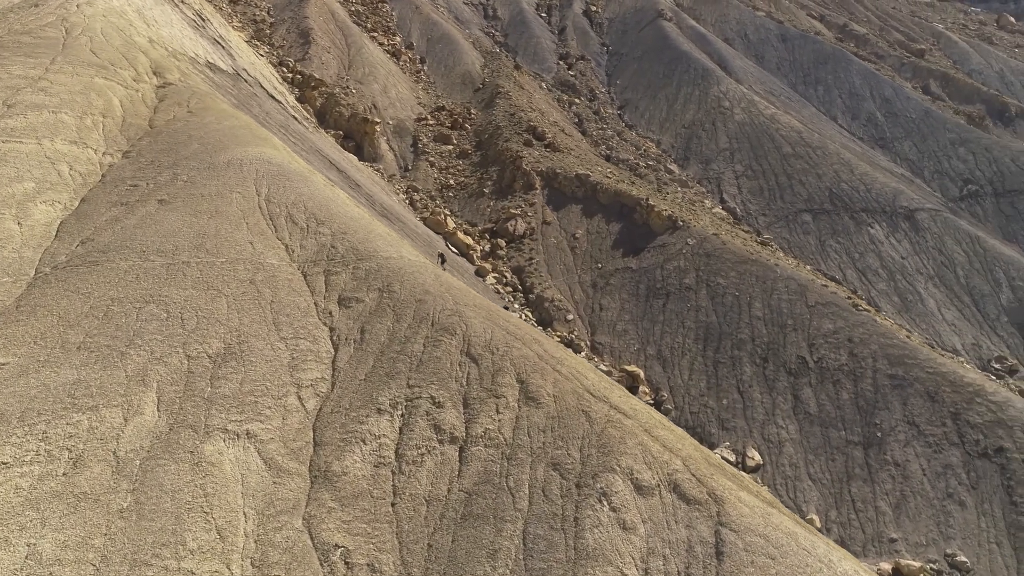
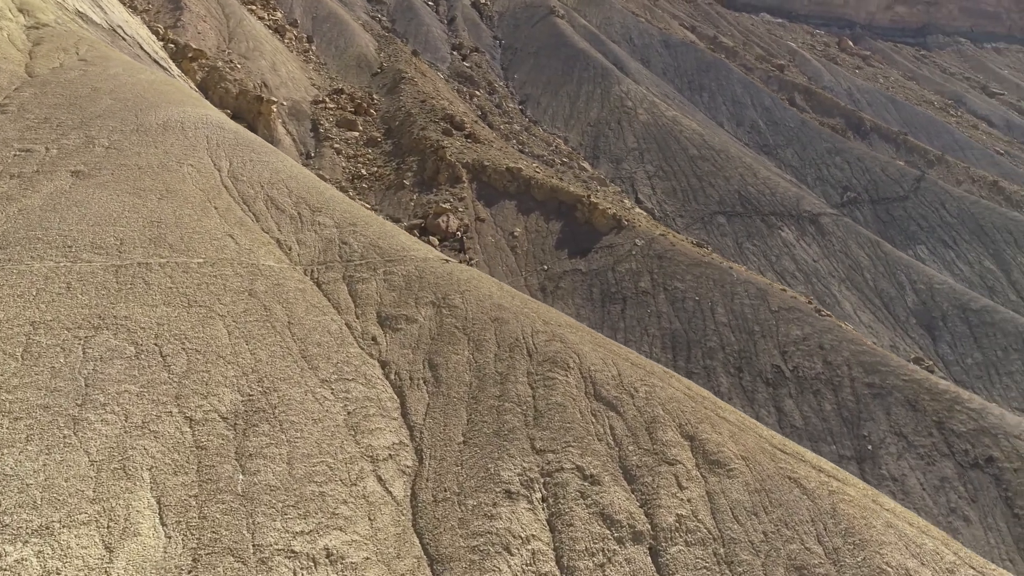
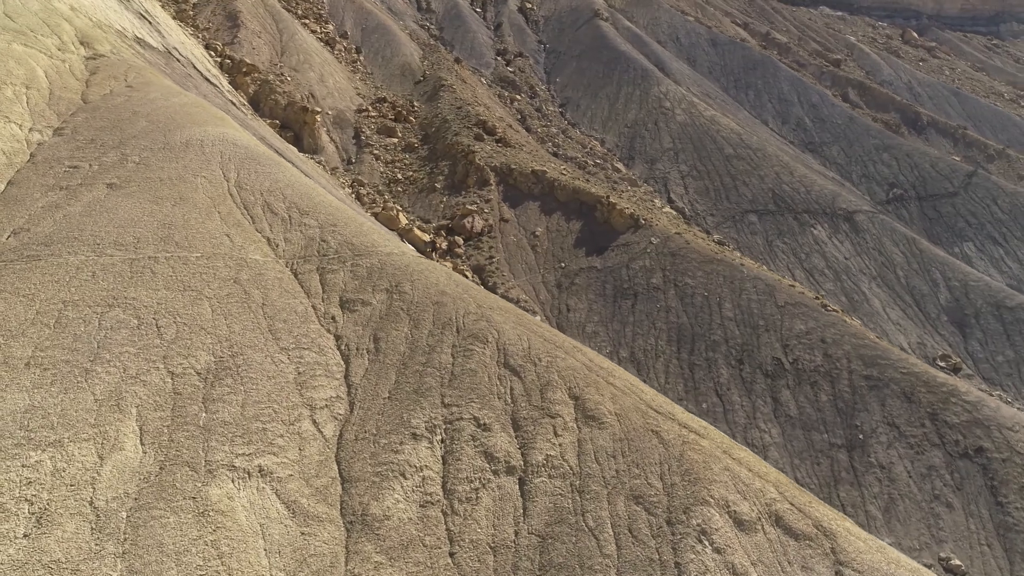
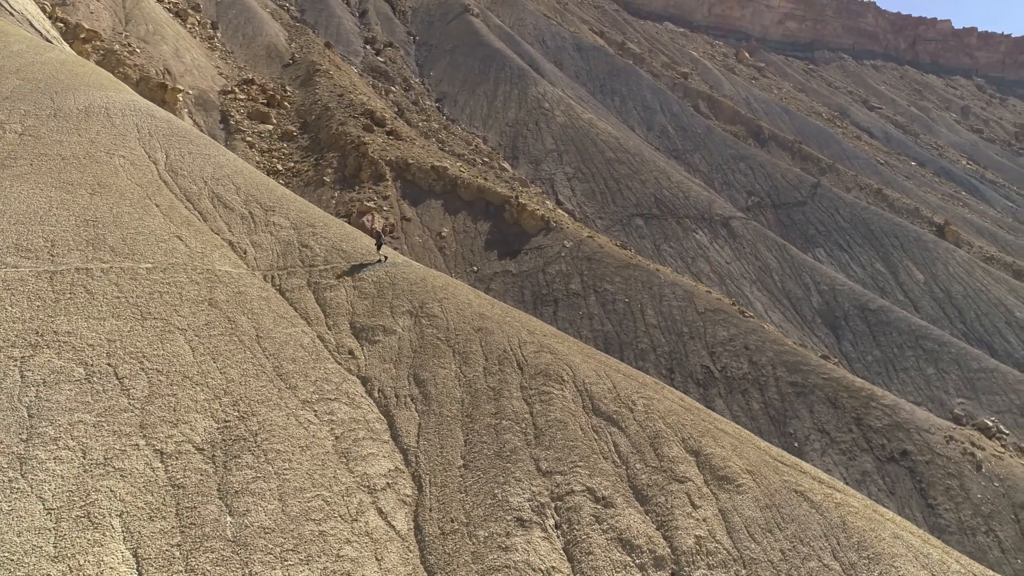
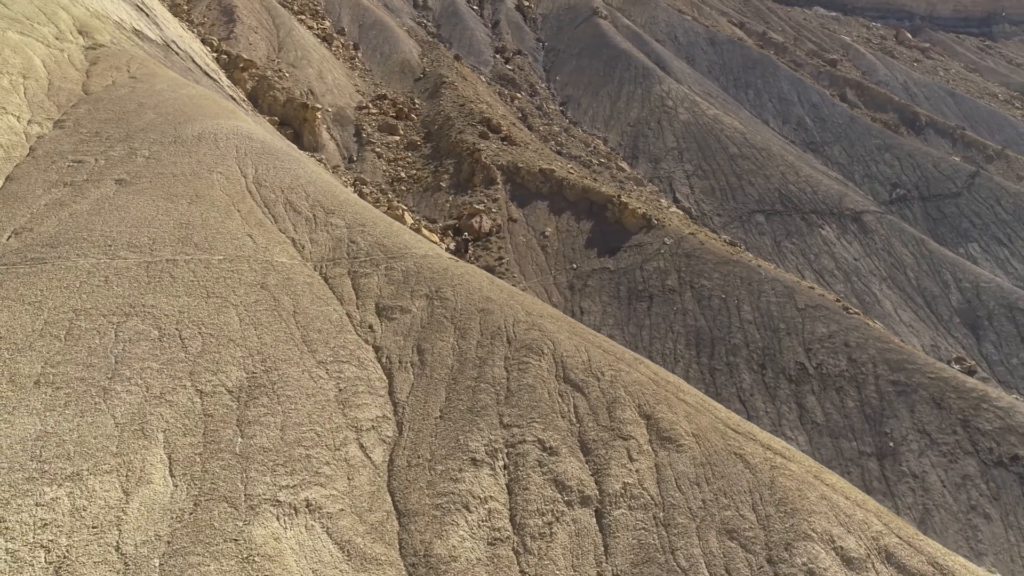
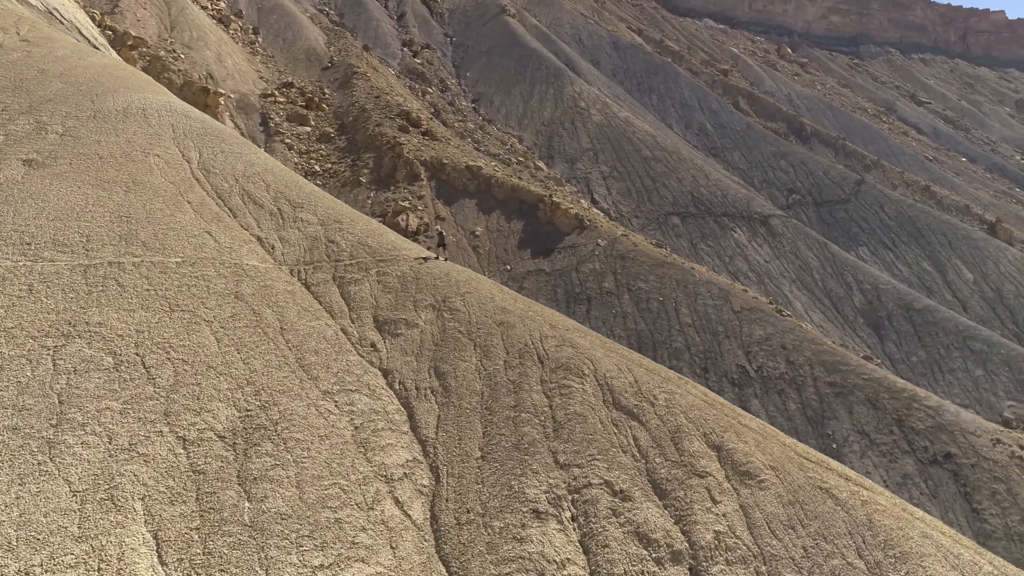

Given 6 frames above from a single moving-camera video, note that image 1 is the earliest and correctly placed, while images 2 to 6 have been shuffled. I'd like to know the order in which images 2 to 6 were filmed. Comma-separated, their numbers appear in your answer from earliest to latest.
3, 5, 2, 6, 4
